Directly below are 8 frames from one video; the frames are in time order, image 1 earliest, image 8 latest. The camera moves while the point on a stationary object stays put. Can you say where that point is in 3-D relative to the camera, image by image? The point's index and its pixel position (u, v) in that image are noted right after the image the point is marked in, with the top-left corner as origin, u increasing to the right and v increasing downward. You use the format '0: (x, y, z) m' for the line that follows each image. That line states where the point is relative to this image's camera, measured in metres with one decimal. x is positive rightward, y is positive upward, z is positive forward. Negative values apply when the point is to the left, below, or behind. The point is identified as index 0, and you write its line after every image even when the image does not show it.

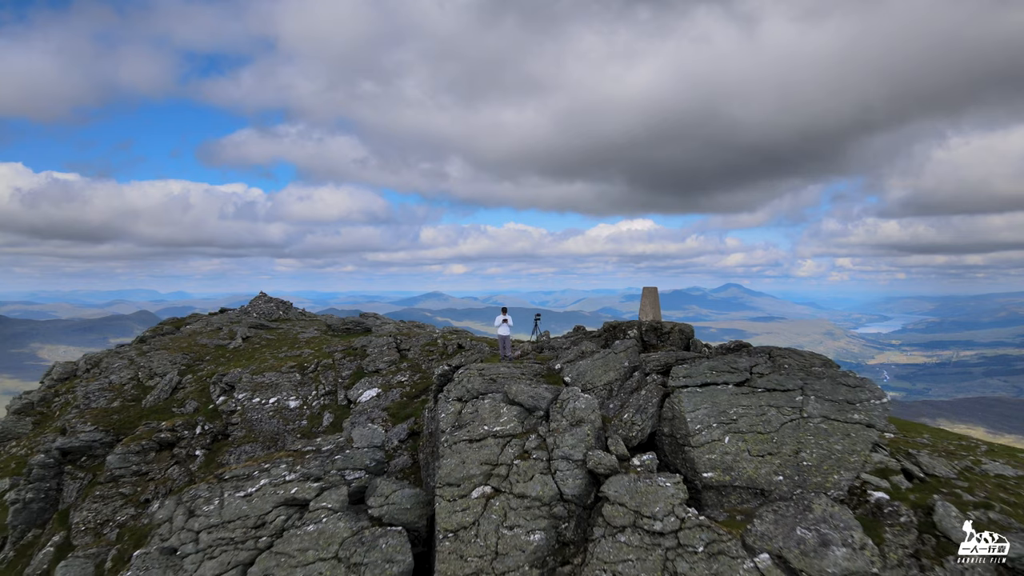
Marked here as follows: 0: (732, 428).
0: (+8.6, -5.3, +16.6) m
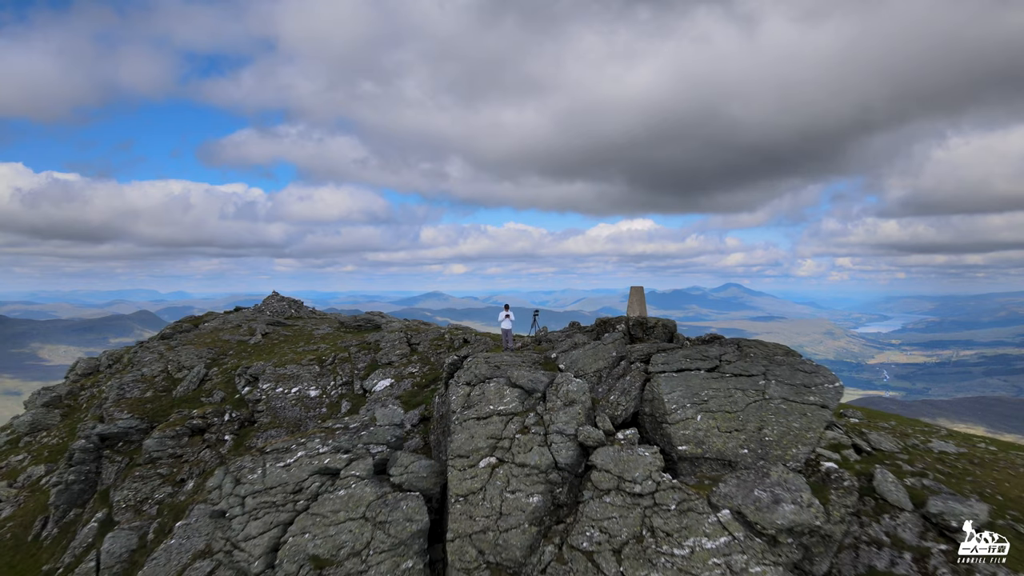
0: (+8.7, -5.2, +18.9) m
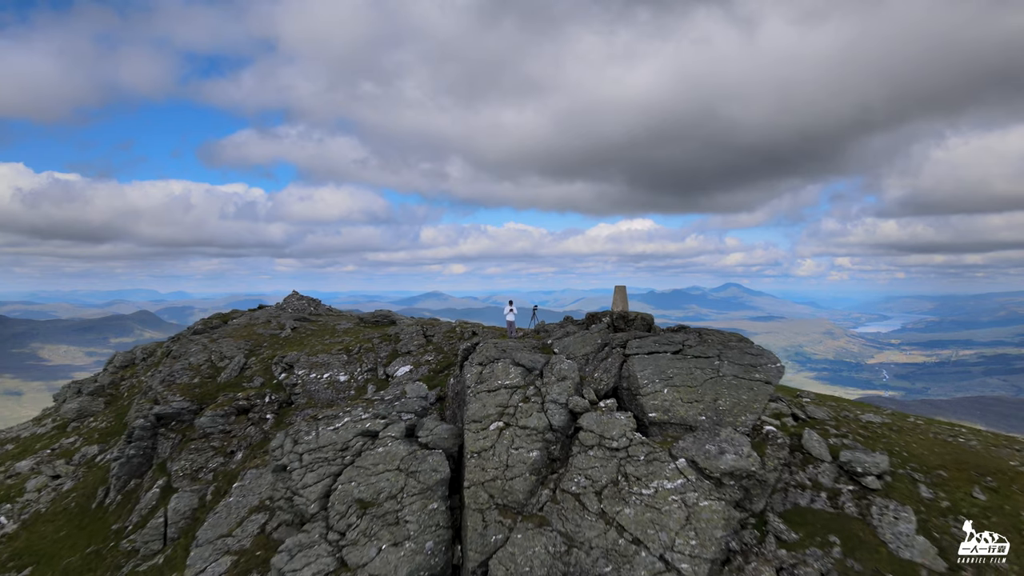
0: (+8.8, -5.2, +23.2) m
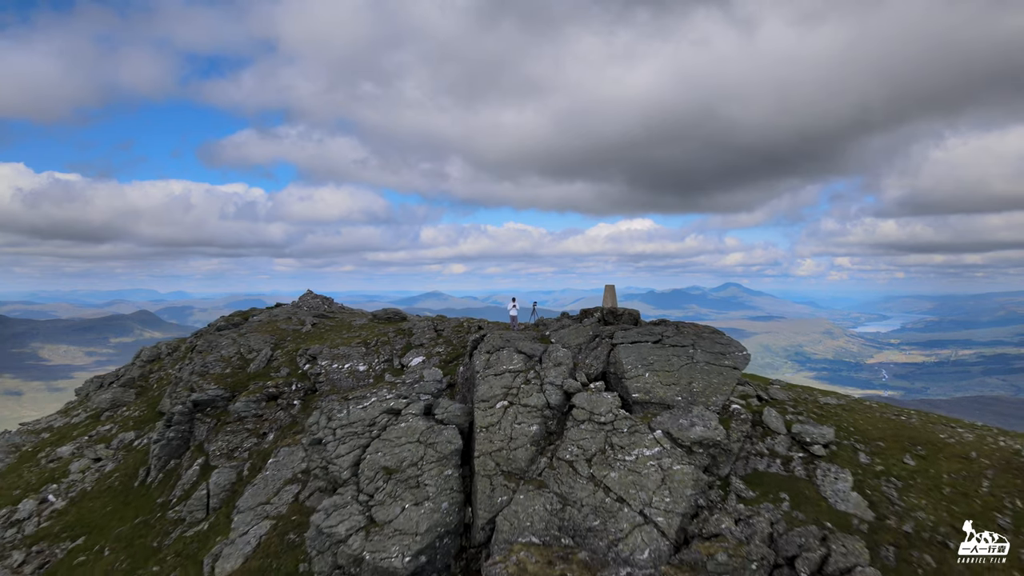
0: (+9.0, -5.1, +26.7) m
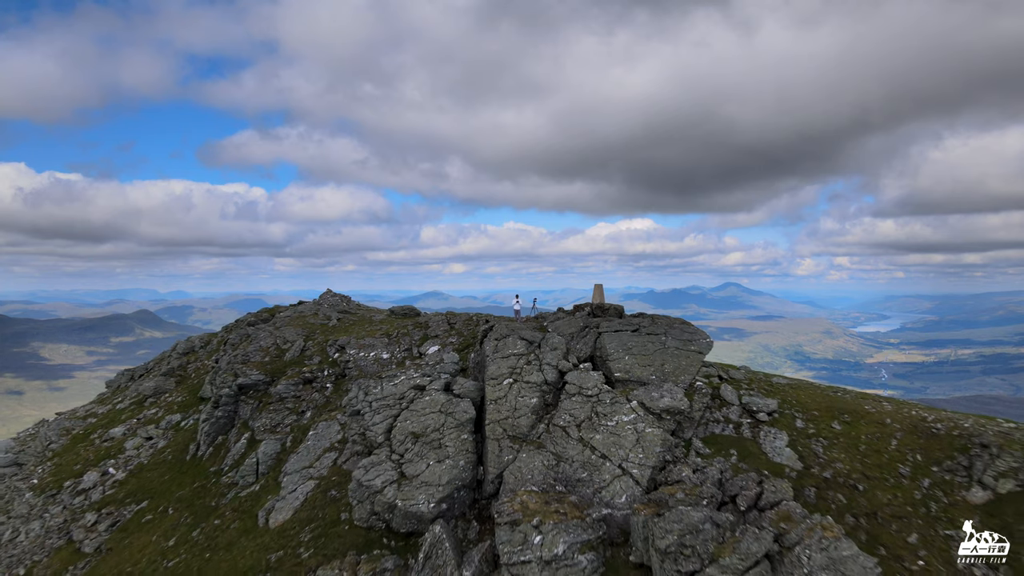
0: (+9.3, -5.0, +32.2) m
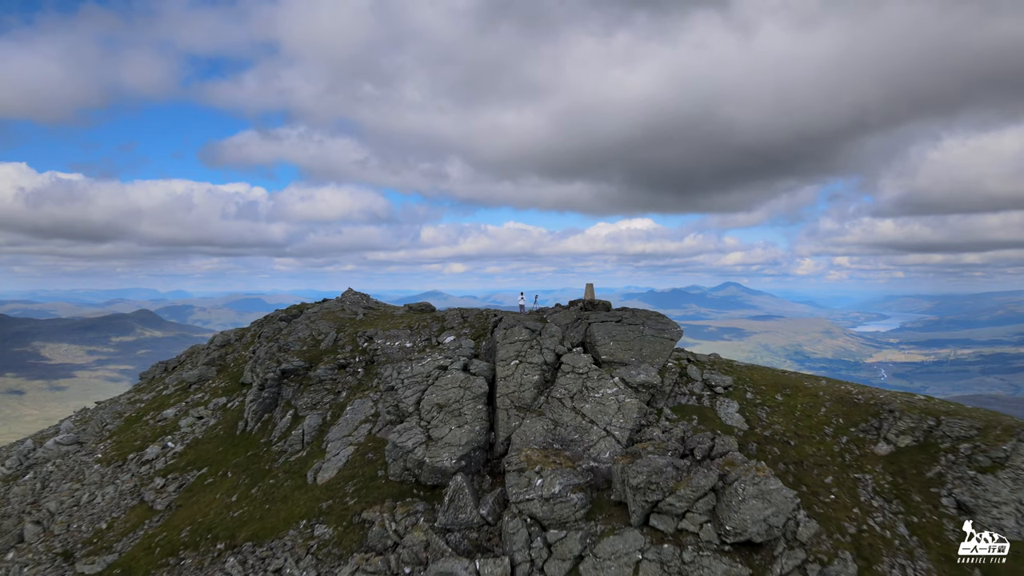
0: (+9.8, -4.9, +39.1) m
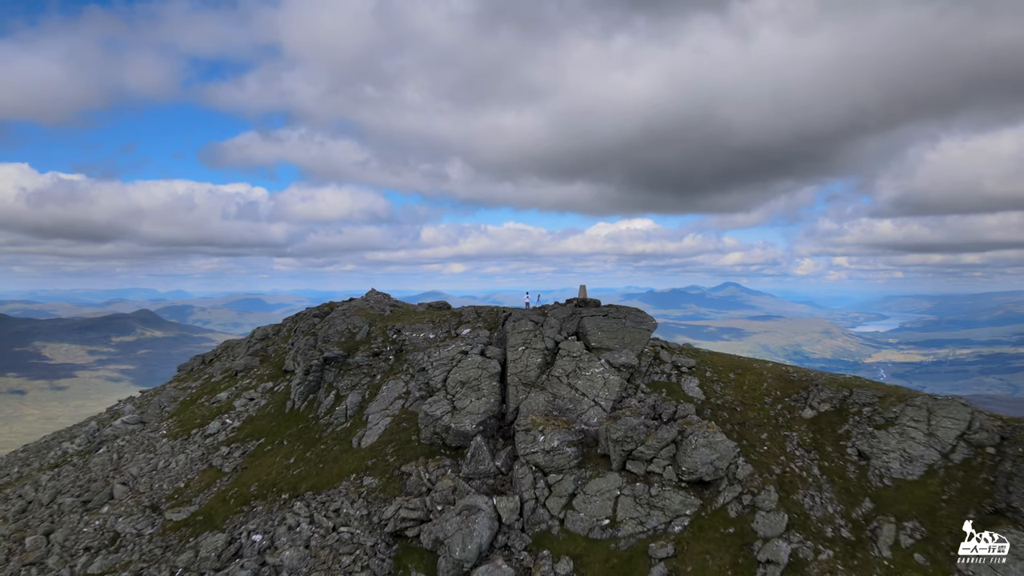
0: (+10.7, -5.0, +48.2) m
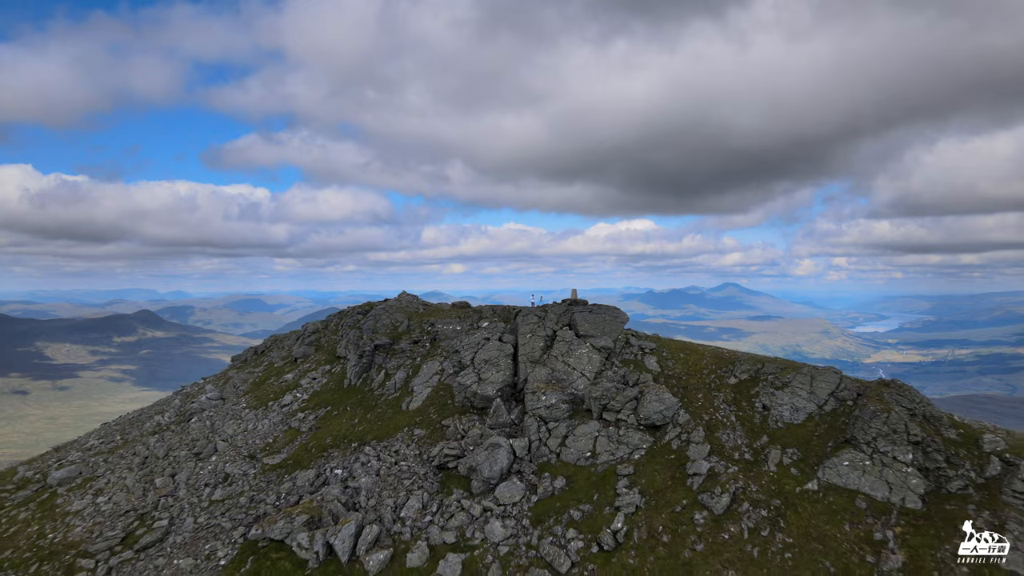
0: (+12.2, -5.5, +64.9) m
